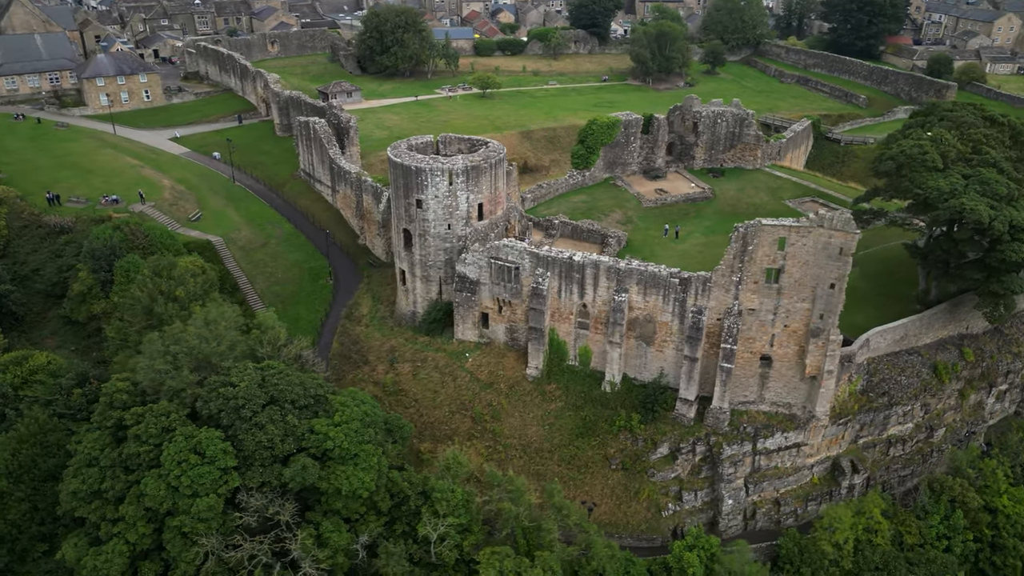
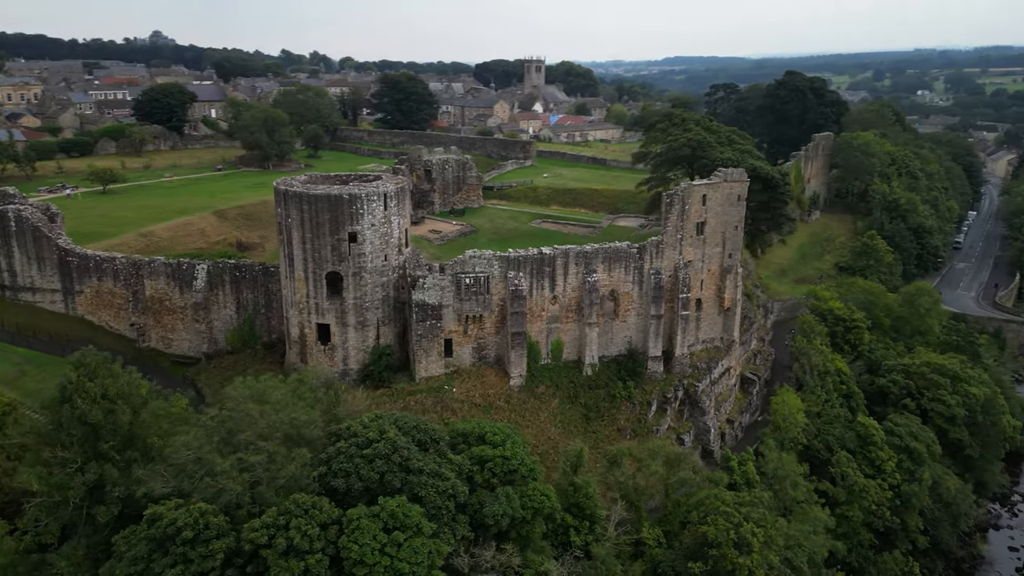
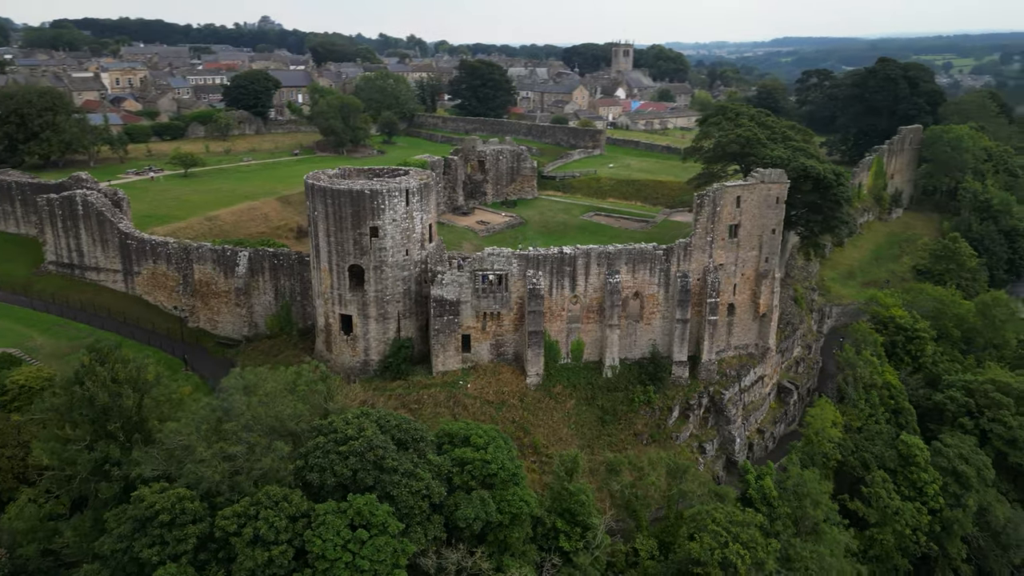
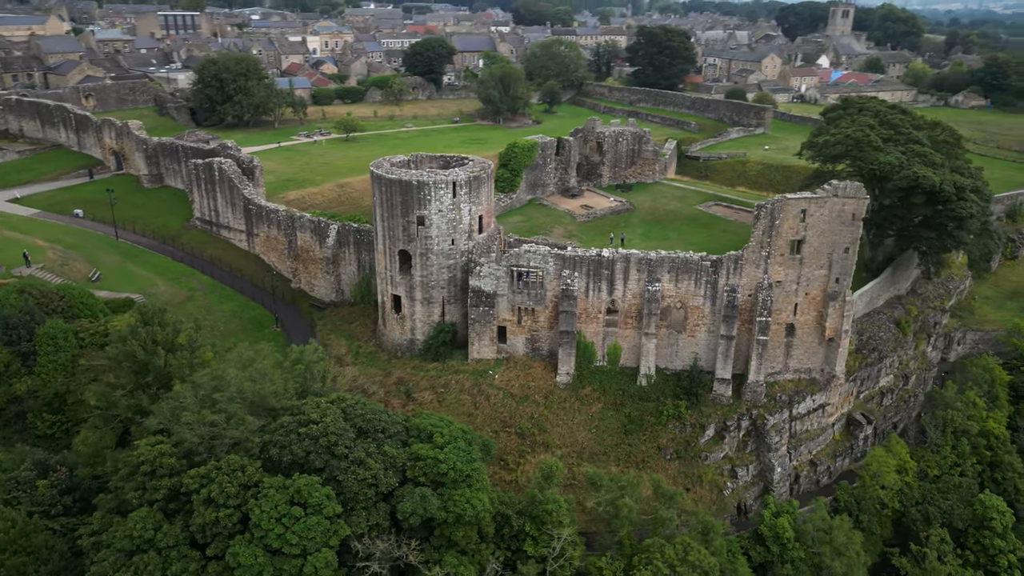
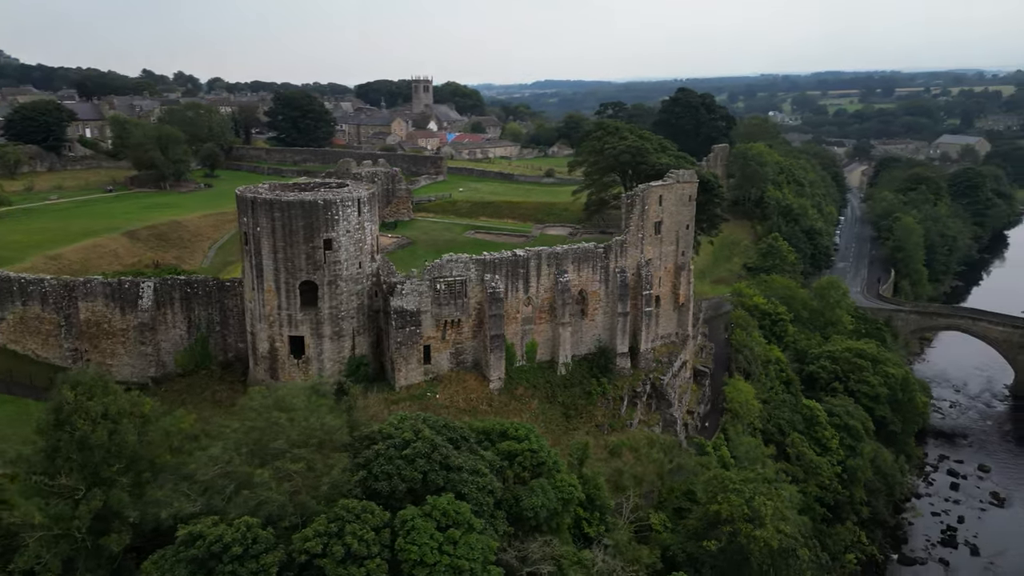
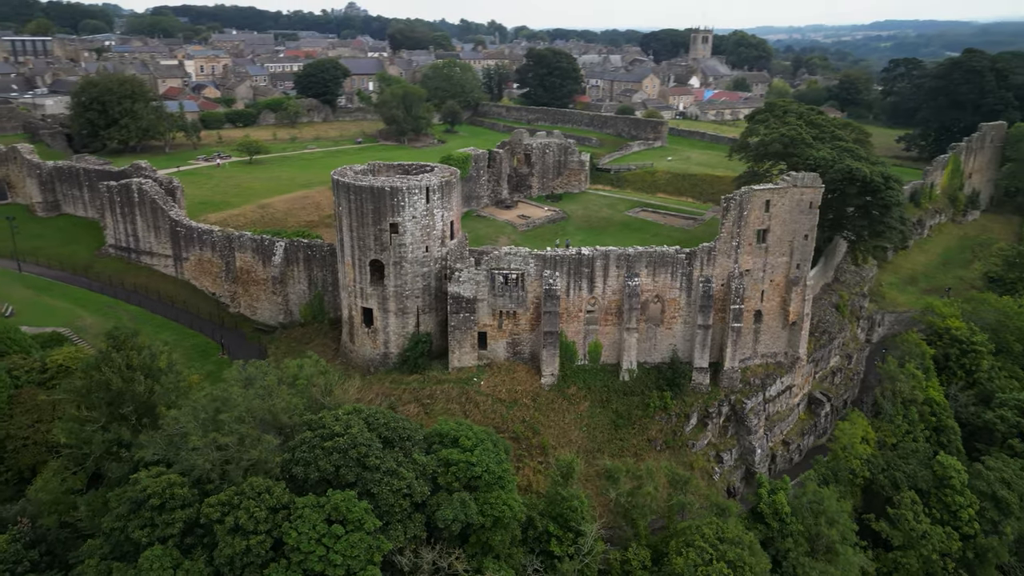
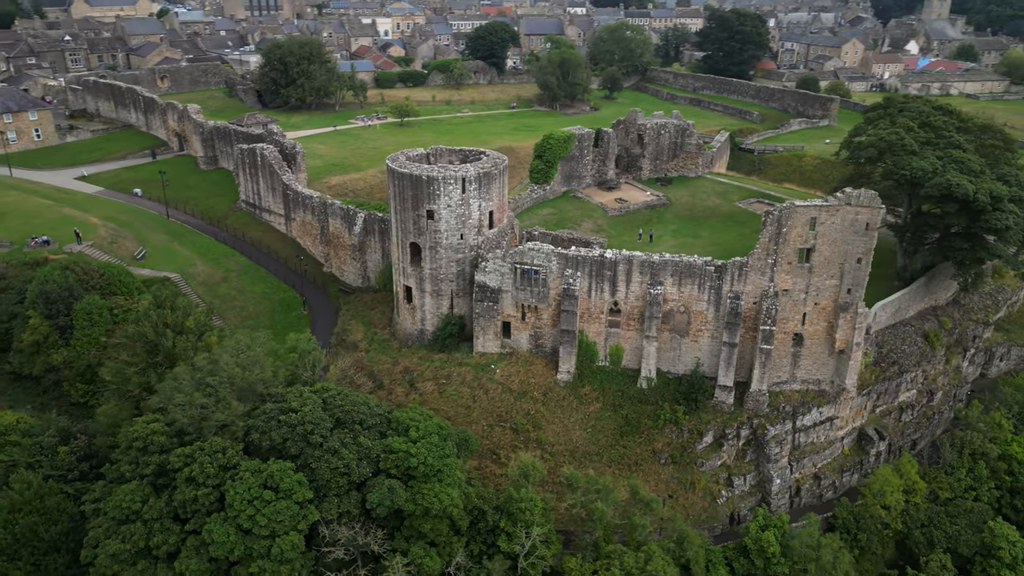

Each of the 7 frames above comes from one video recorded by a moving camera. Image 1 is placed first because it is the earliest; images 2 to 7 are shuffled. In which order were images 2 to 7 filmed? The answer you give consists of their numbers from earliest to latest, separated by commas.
7, 4, 6, 3, 2, 5
